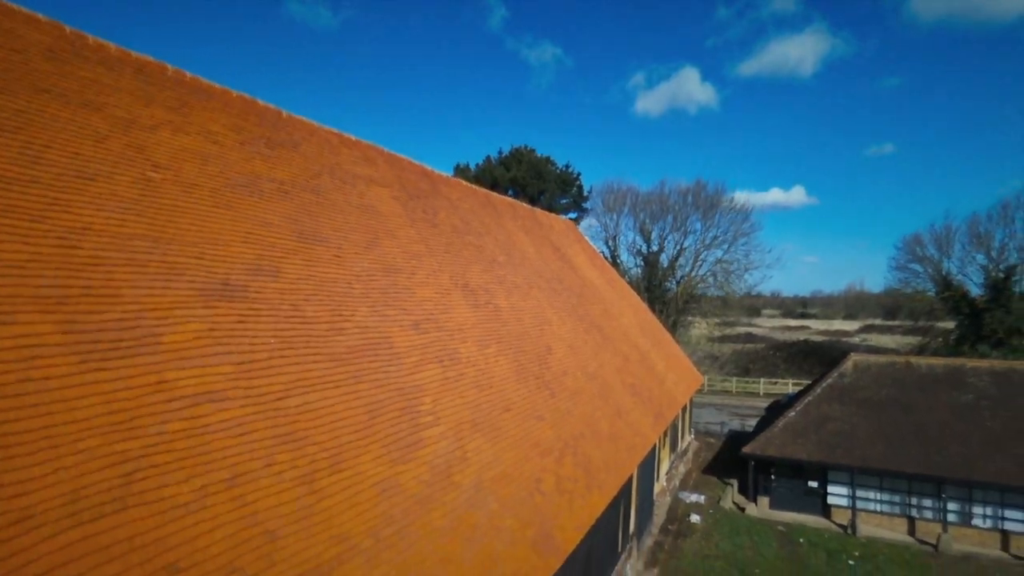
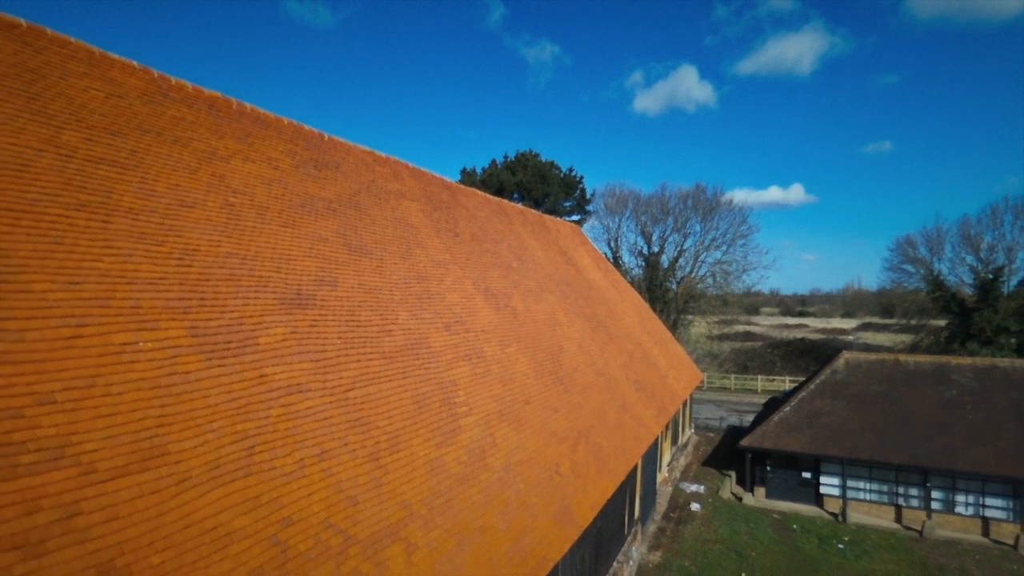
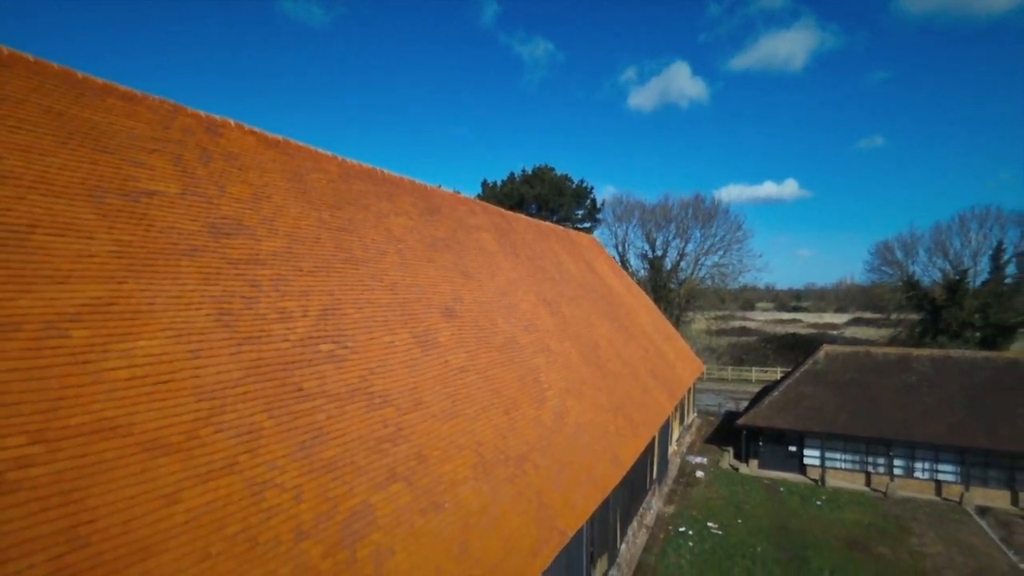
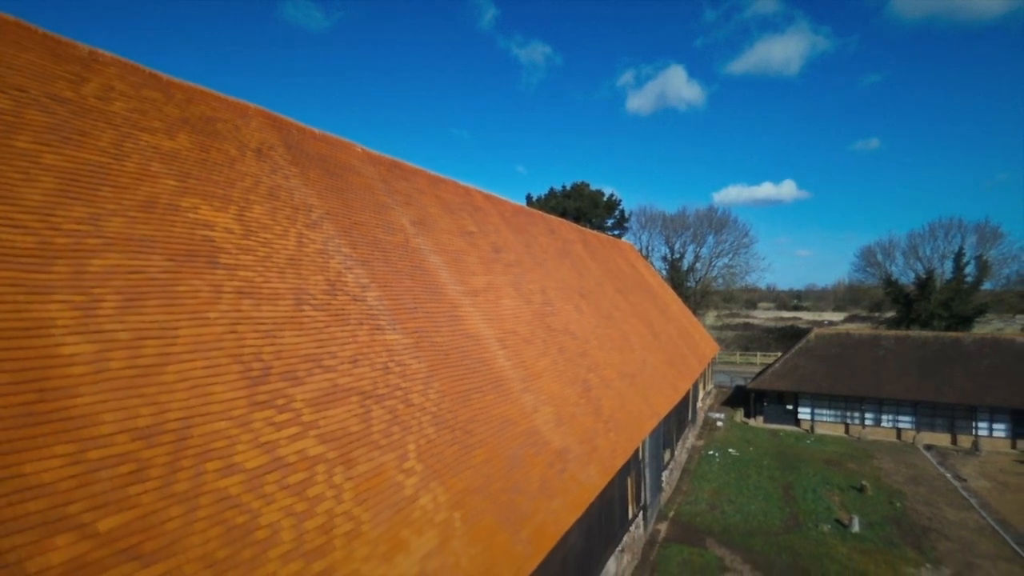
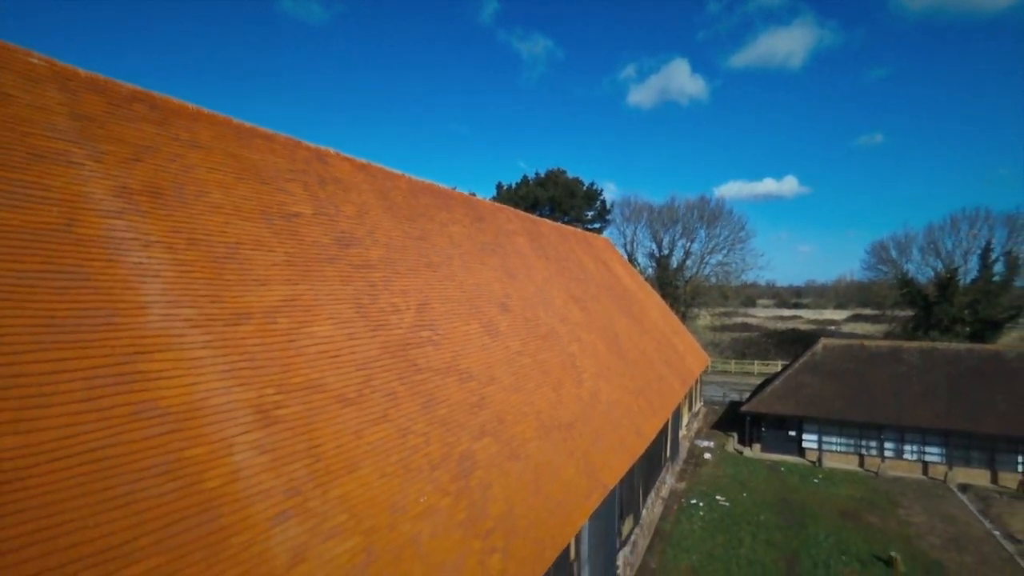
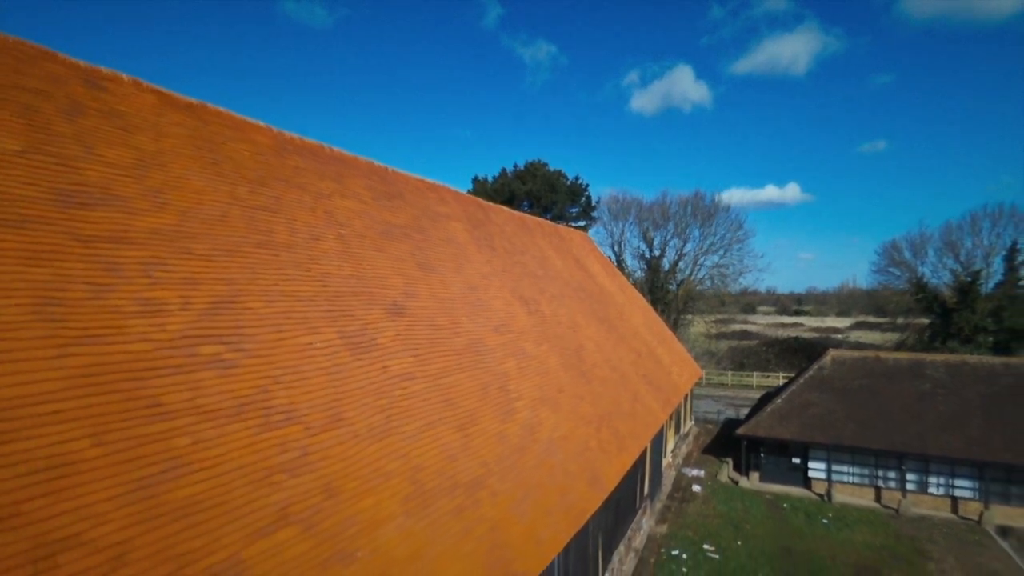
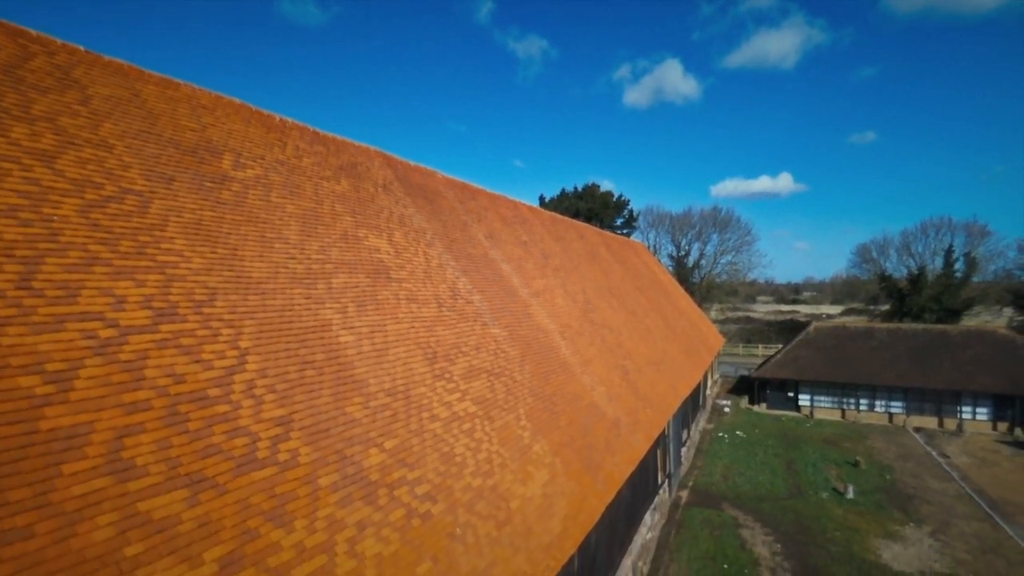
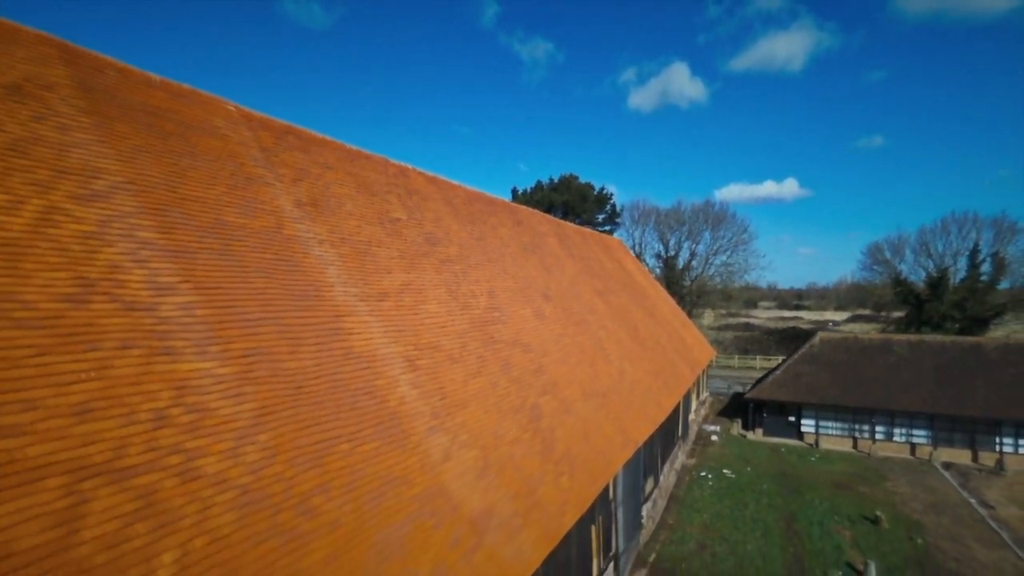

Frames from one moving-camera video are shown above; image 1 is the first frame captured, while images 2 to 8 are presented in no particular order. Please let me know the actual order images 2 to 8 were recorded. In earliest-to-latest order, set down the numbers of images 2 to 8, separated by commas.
2, 6, 3, 5, 8, 4, 7
